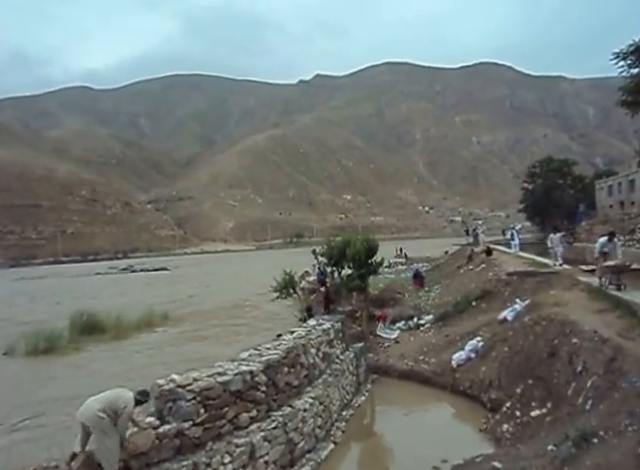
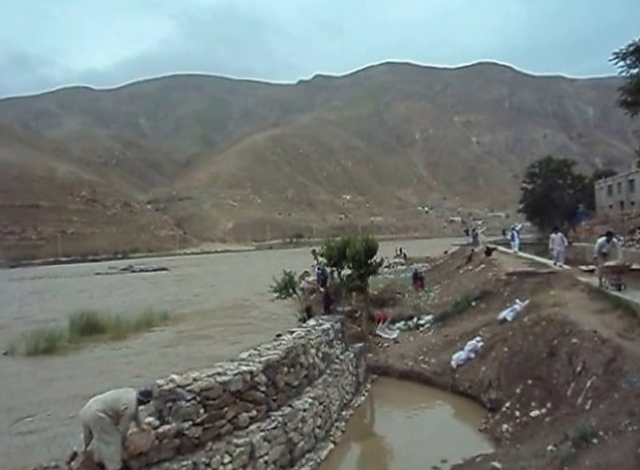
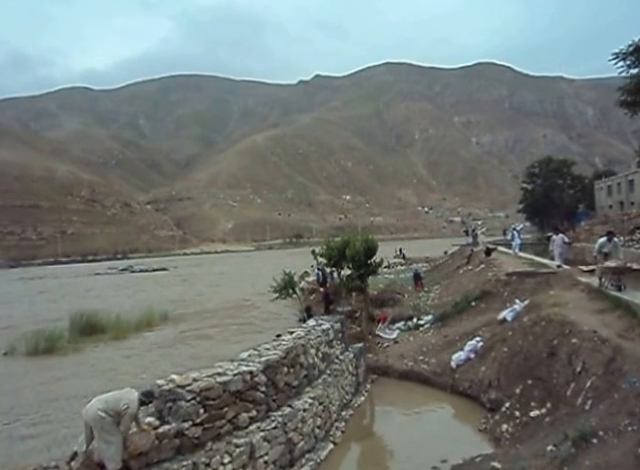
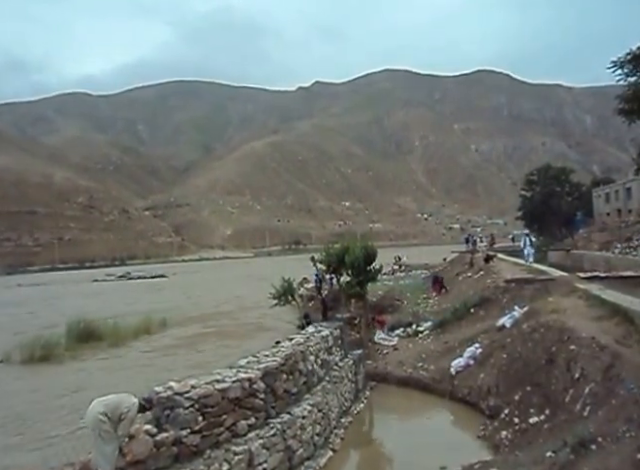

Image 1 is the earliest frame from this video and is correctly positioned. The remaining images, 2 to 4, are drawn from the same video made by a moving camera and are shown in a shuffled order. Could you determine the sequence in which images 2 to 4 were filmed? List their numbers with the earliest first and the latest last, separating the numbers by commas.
2, 3, 4
